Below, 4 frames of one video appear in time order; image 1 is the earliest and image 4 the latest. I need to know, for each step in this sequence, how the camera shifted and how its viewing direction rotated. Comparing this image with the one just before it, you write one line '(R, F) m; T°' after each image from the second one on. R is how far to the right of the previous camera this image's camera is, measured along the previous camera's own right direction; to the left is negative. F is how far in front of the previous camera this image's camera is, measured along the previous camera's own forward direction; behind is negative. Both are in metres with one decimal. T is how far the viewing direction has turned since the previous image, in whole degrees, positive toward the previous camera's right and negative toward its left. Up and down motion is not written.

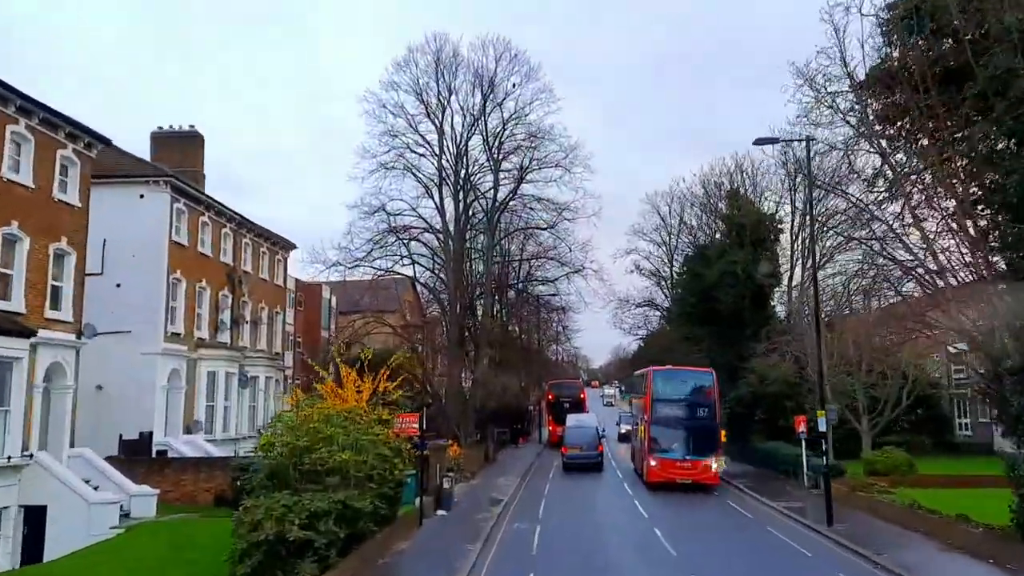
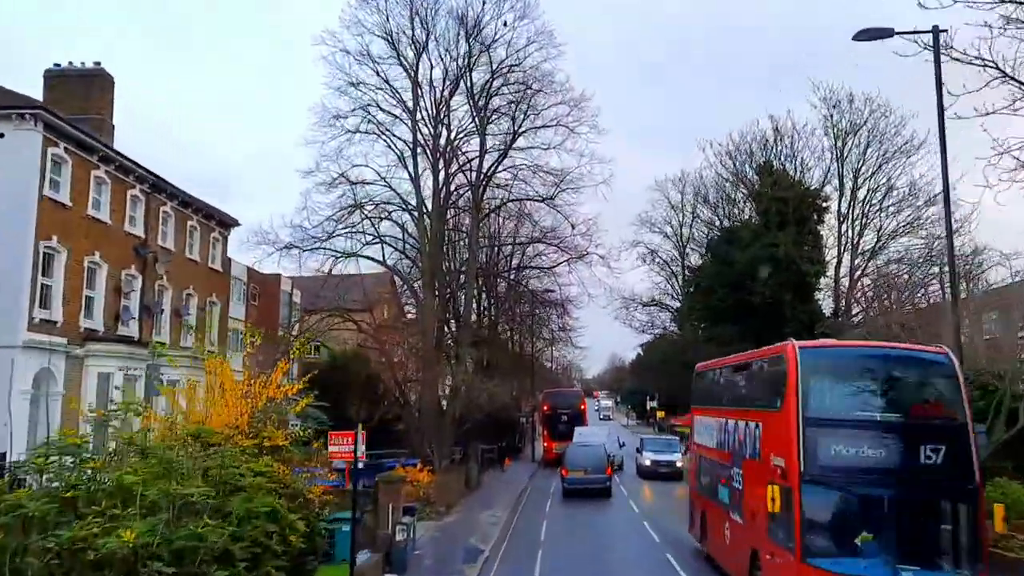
(+0.2, +7.2) m; 0°
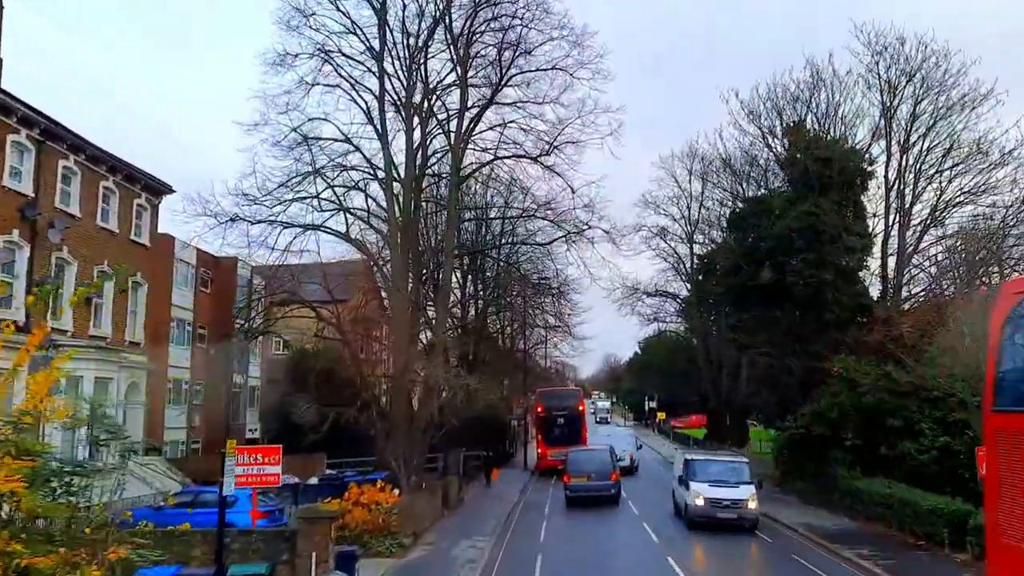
(+0.2, +5.4) m; 0°
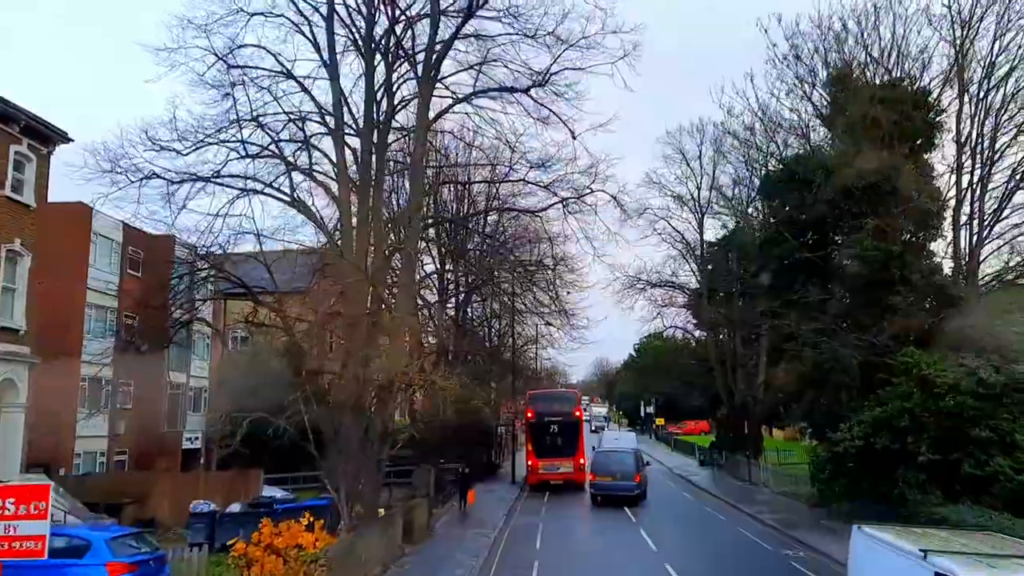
(+0.2, +5.7) m; +1°
